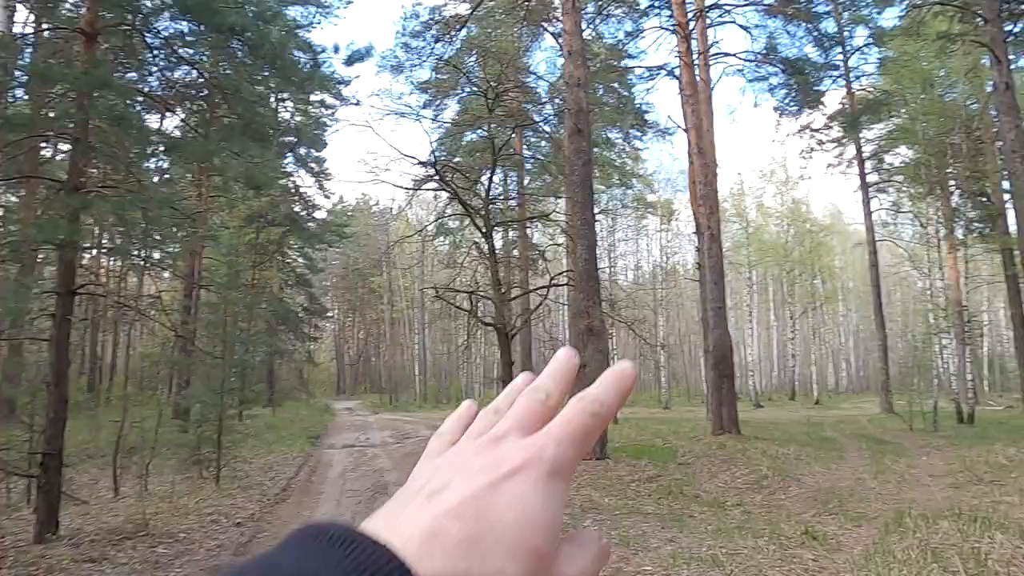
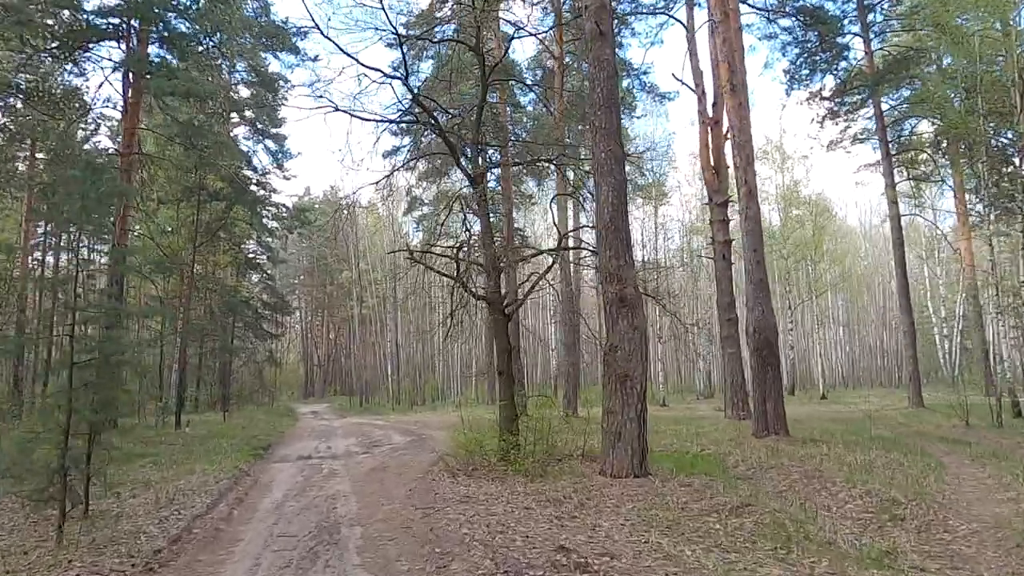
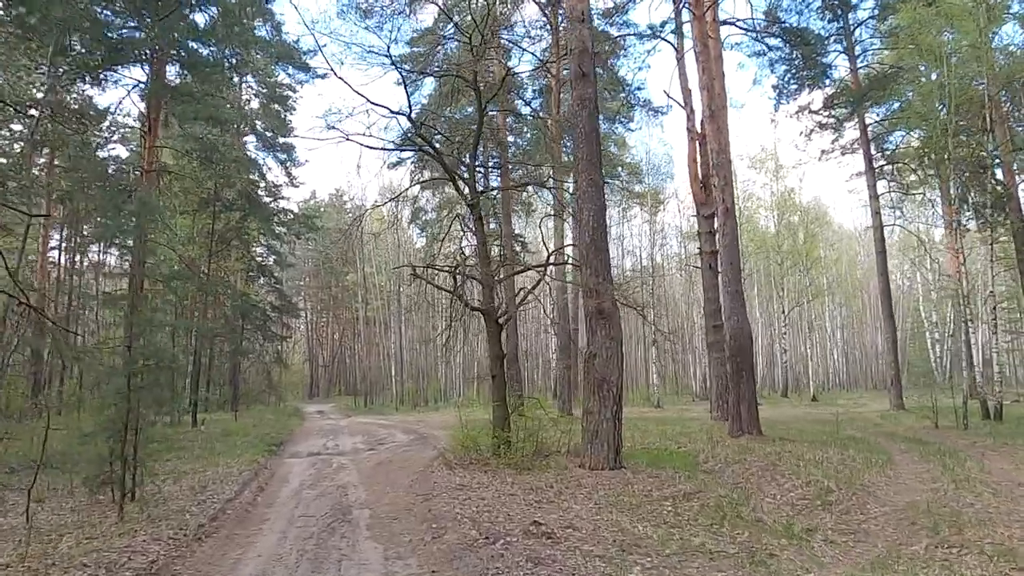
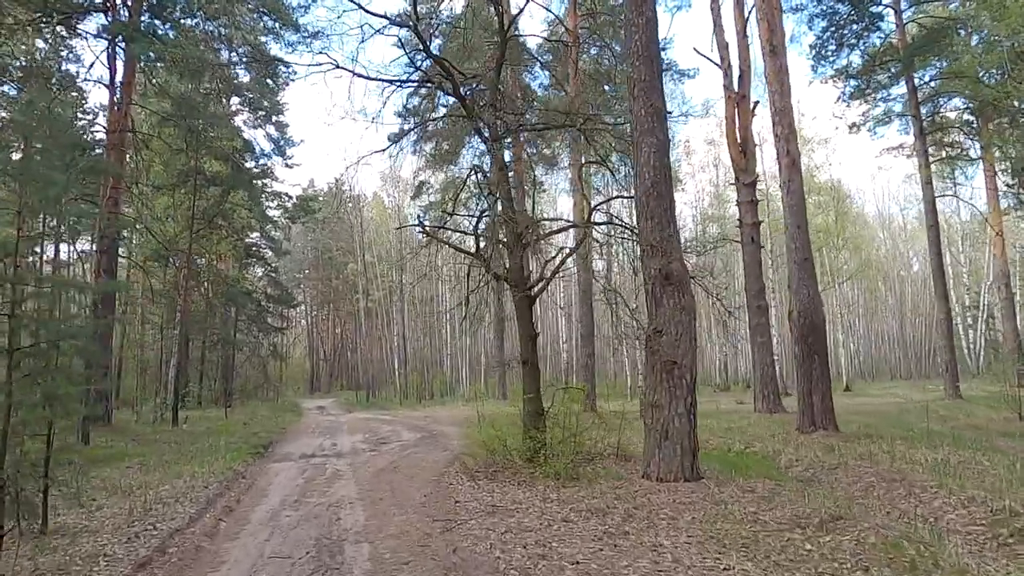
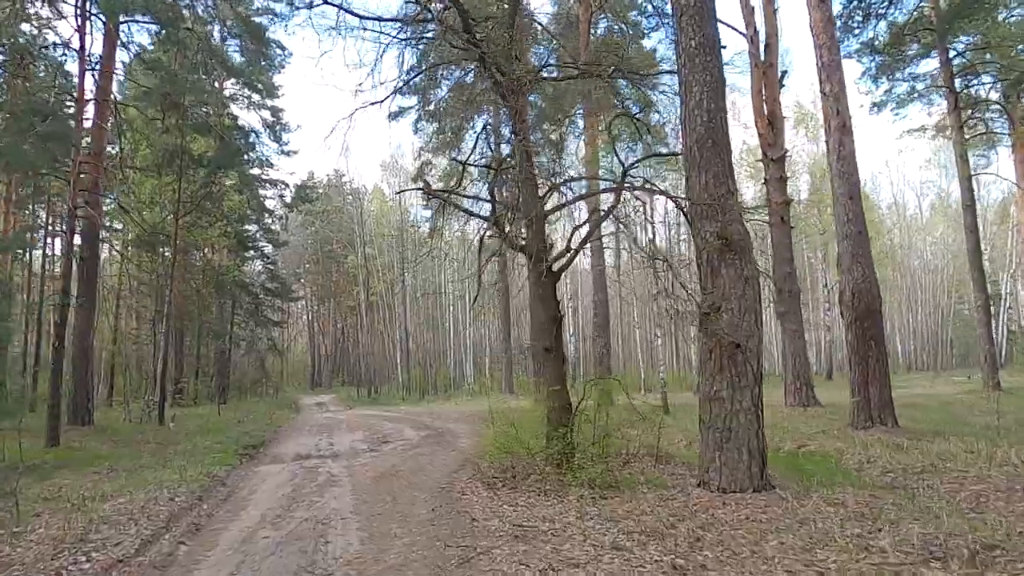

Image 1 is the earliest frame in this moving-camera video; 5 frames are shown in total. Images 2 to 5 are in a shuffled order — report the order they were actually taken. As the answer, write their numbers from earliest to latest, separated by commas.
3, 2, 4, 5
